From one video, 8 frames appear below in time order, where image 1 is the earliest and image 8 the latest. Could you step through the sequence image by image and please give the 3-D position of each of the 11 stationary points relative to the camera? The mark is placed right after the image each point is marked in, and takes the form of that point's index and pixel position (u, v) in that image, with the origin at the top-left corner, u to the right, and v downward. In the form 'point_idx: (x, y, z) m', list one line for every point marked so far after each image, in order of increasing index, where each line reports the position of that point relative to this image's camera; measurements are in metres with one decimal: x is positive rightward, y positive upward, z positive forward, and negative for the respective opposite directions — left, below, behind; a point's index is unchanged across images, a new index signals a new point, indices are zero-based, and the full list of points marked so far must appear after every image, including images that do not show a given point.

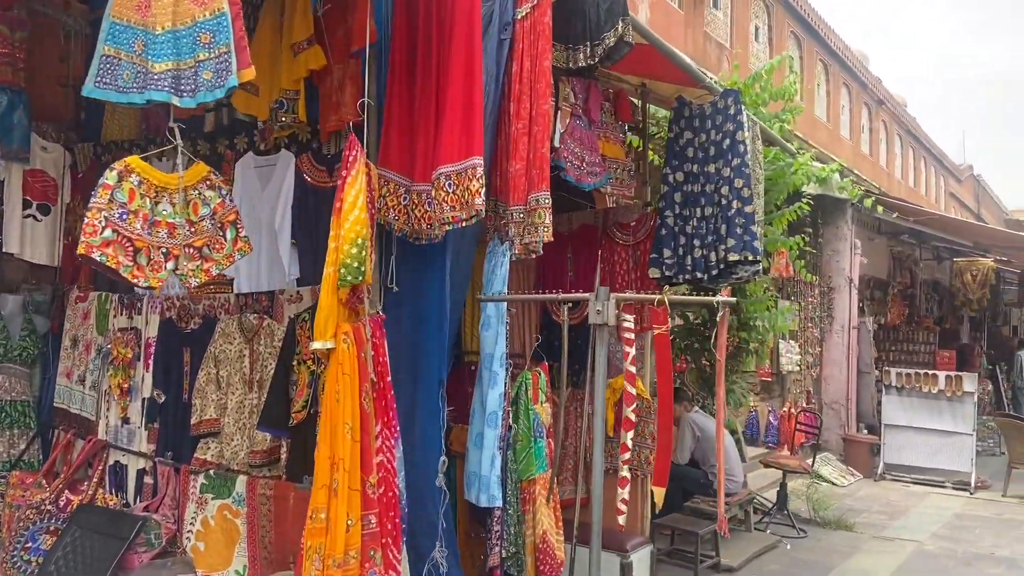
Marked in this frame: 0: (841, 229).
0: (+4.4, +0.8, +10.4) m
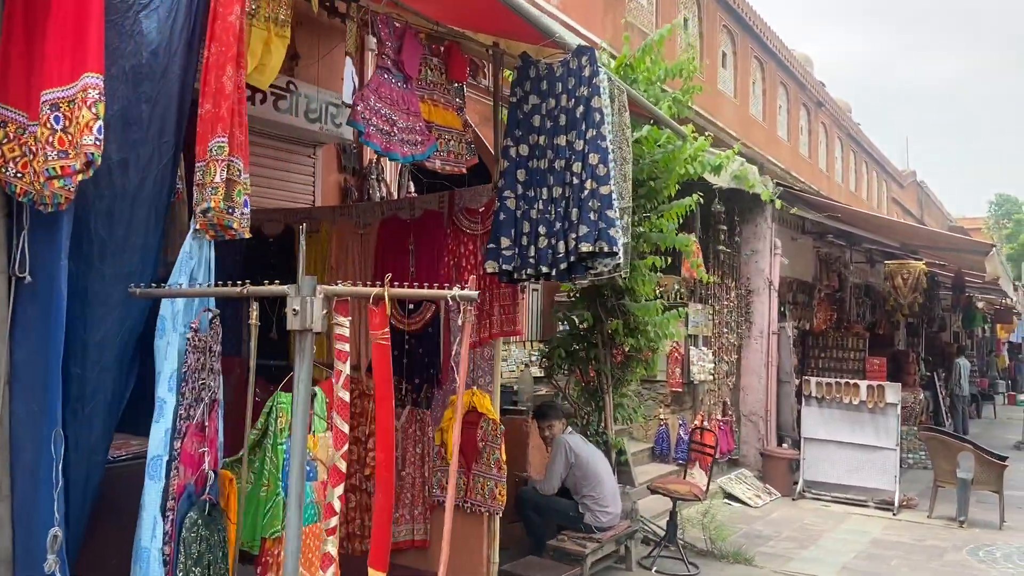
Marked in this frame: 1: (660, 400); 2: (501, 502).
0: (+3.1, +0.7, +9.7) m
1: (+1.7, -1.3, +8.9) m
2: (-0.1, -1.2, +4.5) m
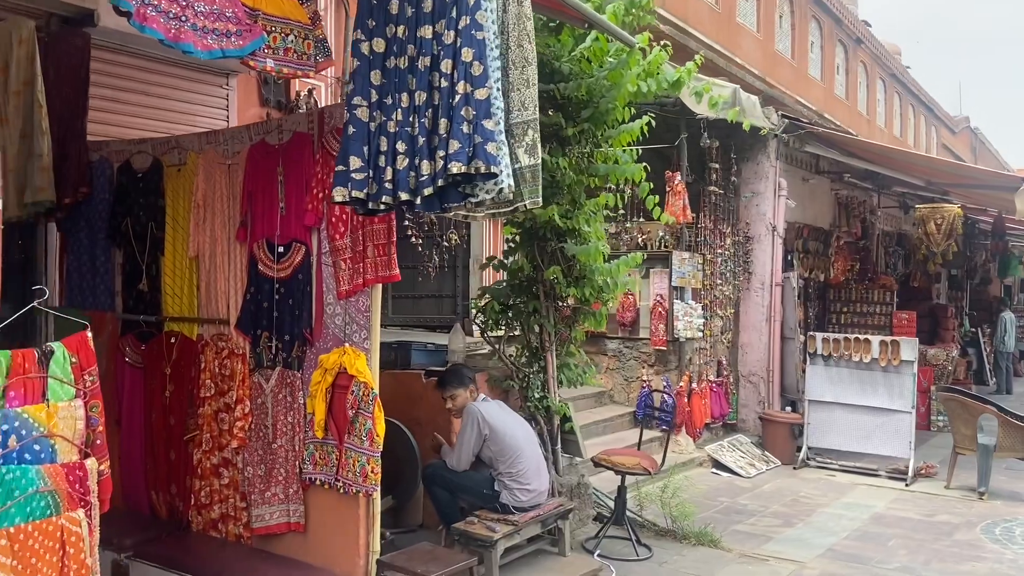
0: (+2.8, +1.3, +8.6) m
1: (+1.4, -0.7, +8.0) m
2: (-0.7, -0.9, +3.7) m
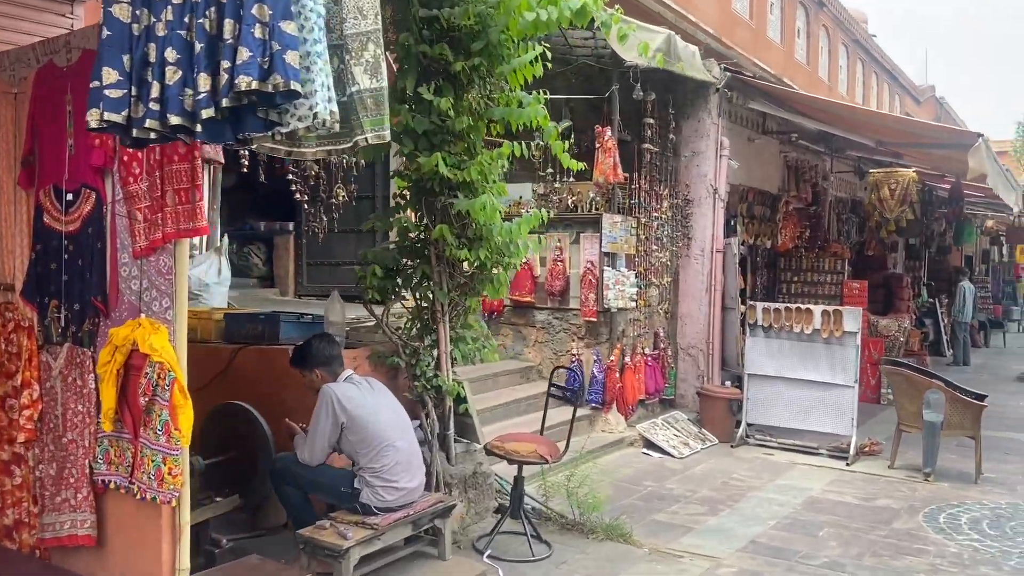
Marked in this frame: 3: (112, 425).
0: (+1.9, +1.7, +7.9) m
1: (+0.6, -0.4, +7.3) m
2: (-1.3, -0.8, +3.0) m
3: (-1.6, -0.5, +3.1) m
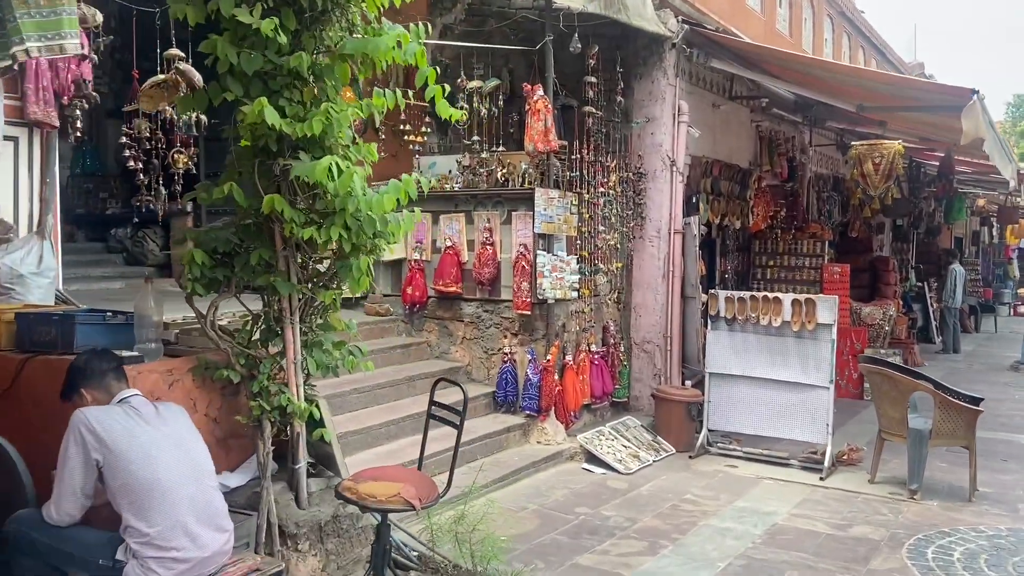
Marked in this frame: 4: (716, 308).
0: (+1.3, +1.8, +6.9) m
1: (-0.1, -0.3, +6.3) m
2: (-1.9, -0.7, +1.9) m
3: (-2.2, -0.5, +2.1) m
4: (+1.7, -0.2, +6.5) m
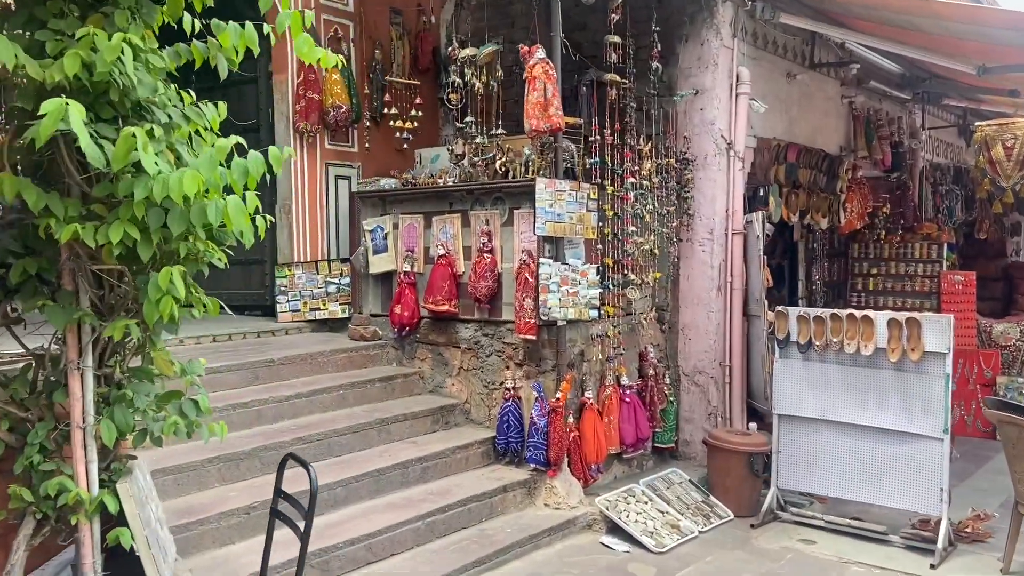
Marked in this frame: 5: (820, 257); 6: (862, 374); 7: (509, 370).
0: (+1.4, +1.7, +5.4) m
1: (0.0, -0.4, +5.0) m
2: (-2.4, -0.8, +0.9) m
3: (-2.7, -0.6, +1.1) m
4: (+1.8, -0.3, +5.0) m
5: (+3.2, +0.3, +8.0) m
6: (+2.1, -0.5, +4.7) m
7: (0.0, -0.5, +4.9) m
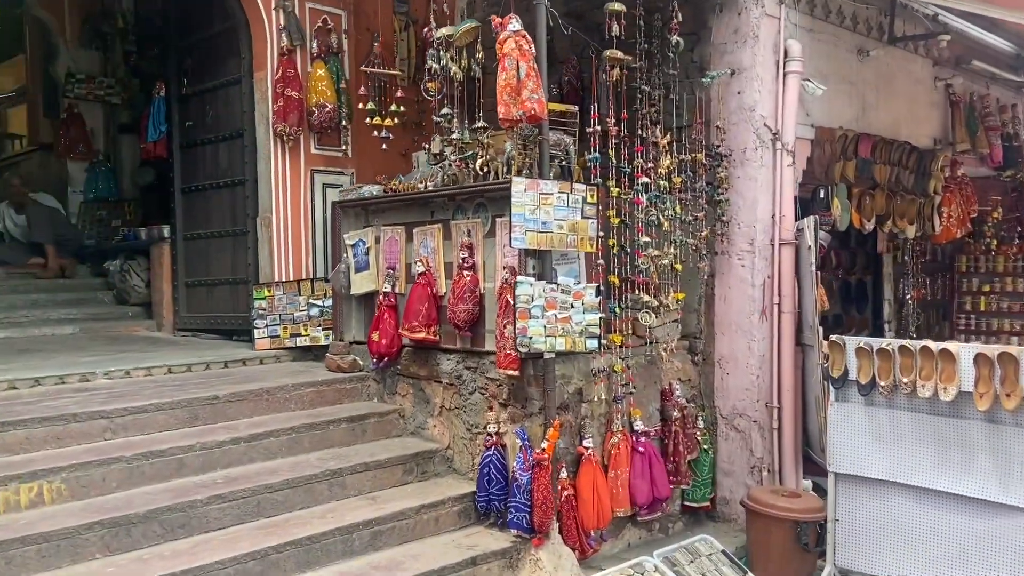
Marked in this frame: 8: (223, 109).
0: (+1.3, +1.5, +4.4) m
1: (-0.1, -0.6, +4.1) m
2: (-3.0, -0.9, +0.4) m
3: (-3.3, -0.7, +0.6) m
4: (+1.7, -0.4, +3.9) m
5: (+3.5, +0.1, +6.8) m
6: (+2.0, -0.6, +3.6) m
7: (-0.1, -0.7, +4.1) m
8: (-2.1, +1.3, +5.7) m
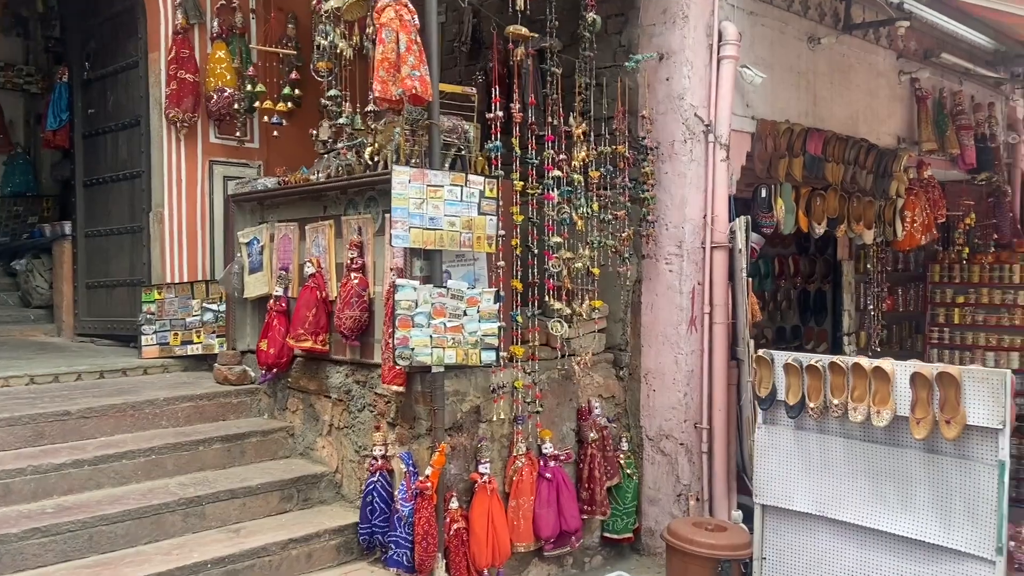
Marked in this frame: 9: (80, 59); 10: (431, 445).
0: (+0.8, +1.5, +4.0) m
1: (-0.6, -0.6, +3.7) m
2: (-3.5, -0.8, -0.1) m
3: (-3.7, -0.6, +0.1) m
4: (+1.2, -0.4, +3.5) m
5: (+3.0, +0.1, +6.3) m
6: (+1.5, -0.7, +3.1) m
7: (-0.6, -0.7, +3.6) m
8: (-2.6, +1.3, +5.2) m
9: (-3.1, +1.6, +5.5) m
10: (-0.3, -0.7, +3.4) m
